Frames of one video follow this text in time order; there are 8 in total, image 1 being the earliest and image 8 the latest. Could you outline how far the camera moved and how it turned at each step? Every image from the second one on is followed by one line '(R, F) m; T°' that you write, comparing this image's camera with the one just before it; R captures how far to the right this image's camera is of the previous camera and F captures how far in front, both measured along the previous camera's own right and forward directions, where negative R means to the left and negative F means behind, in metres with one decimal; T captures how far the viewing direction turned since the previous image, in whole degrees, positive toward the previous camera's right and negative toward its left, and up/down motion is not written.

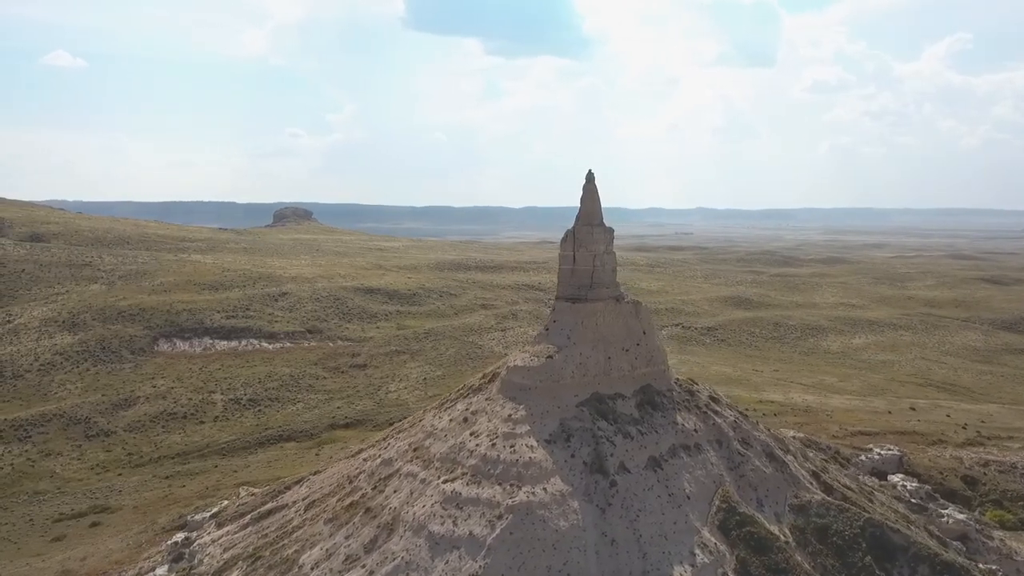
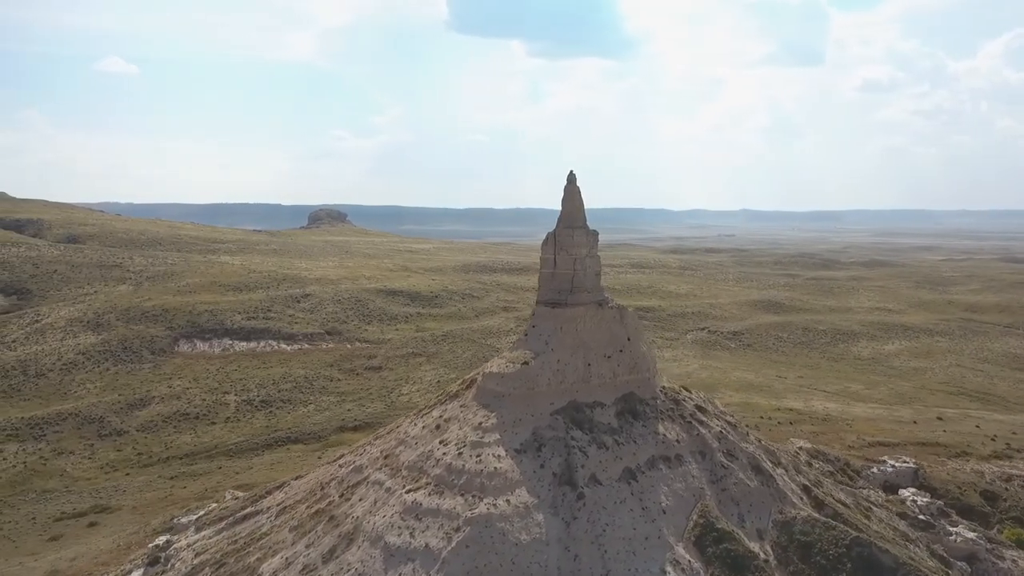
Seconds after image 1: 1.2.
(+1.6, +0.6) m; -3°
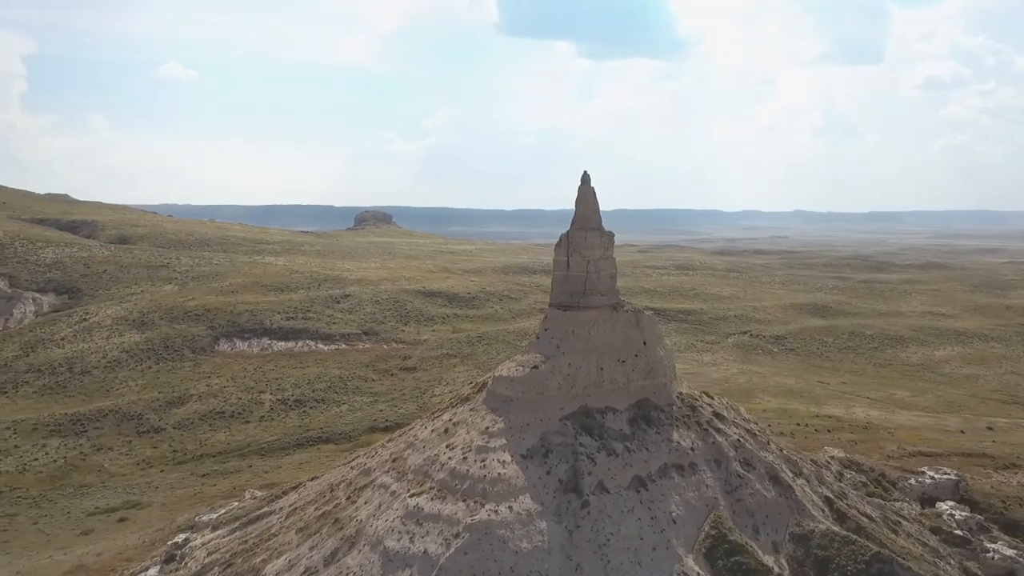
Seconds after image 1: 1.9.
(+0.9, +0.3) m; -3°
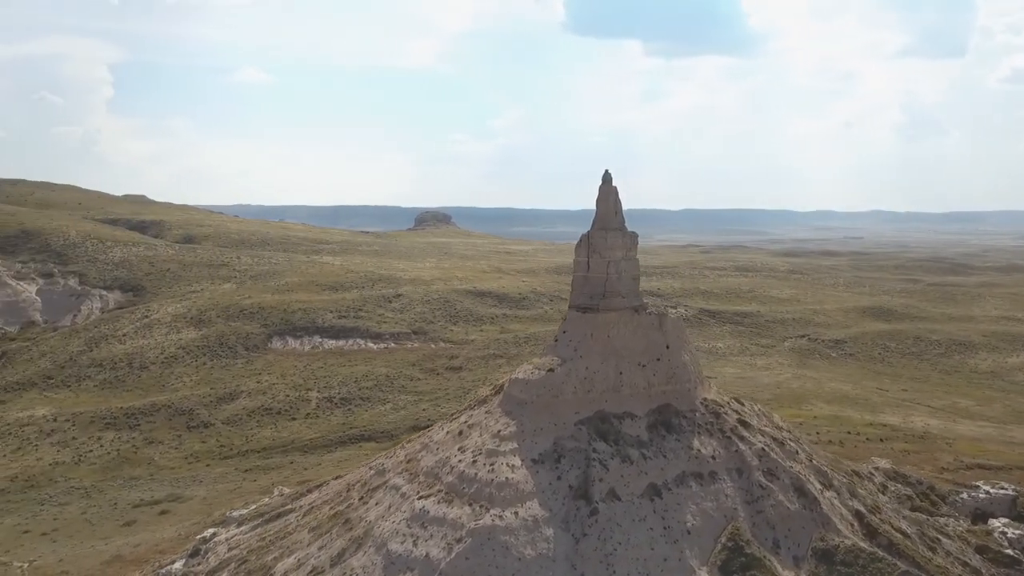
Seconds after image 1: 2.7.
(+1.1, +0.3) m; -5°
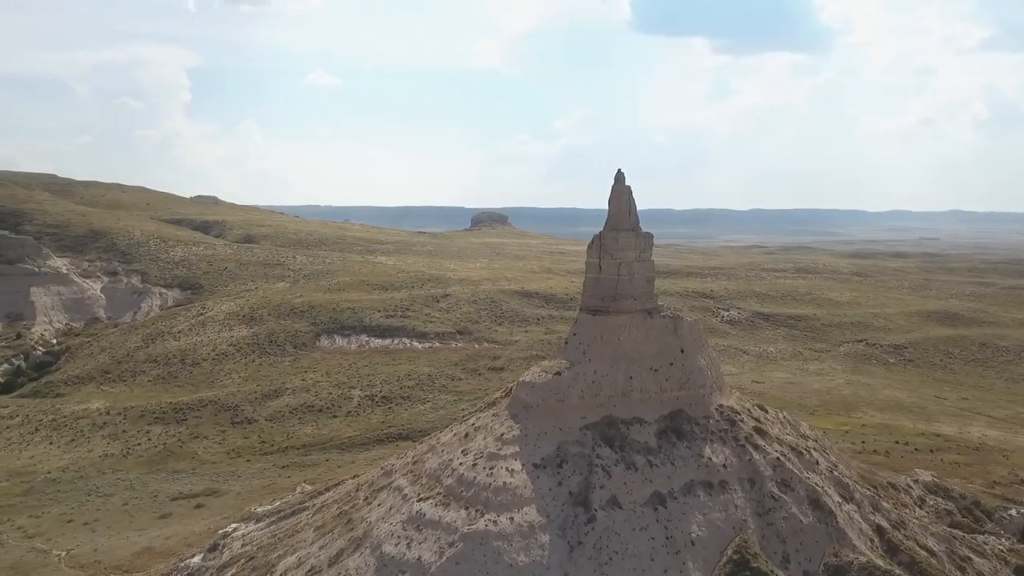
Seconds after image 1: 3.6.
(+1.3, +0.3) m; -5°
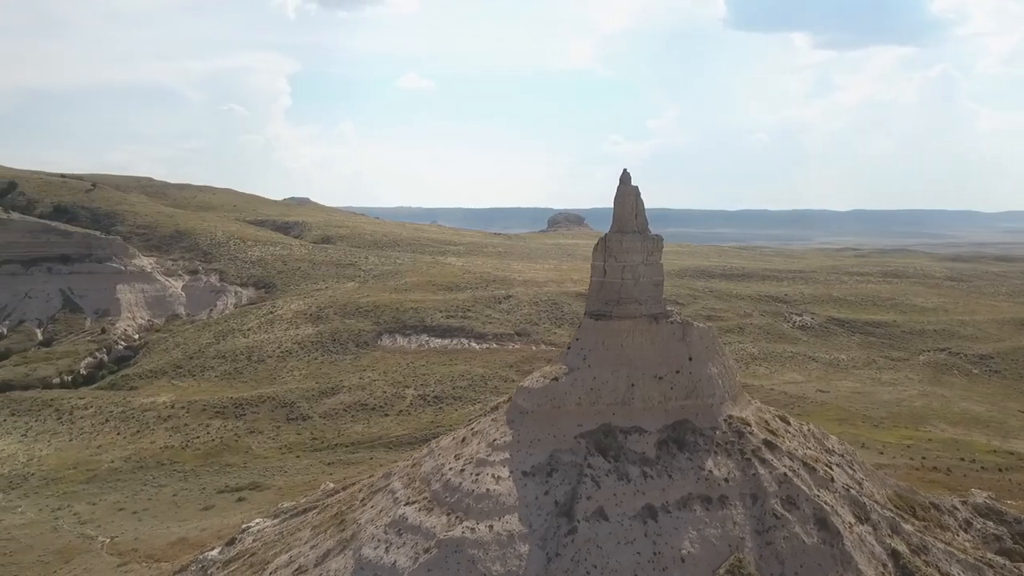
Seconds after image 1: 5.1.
(+2.0, +0.4) m; -6°
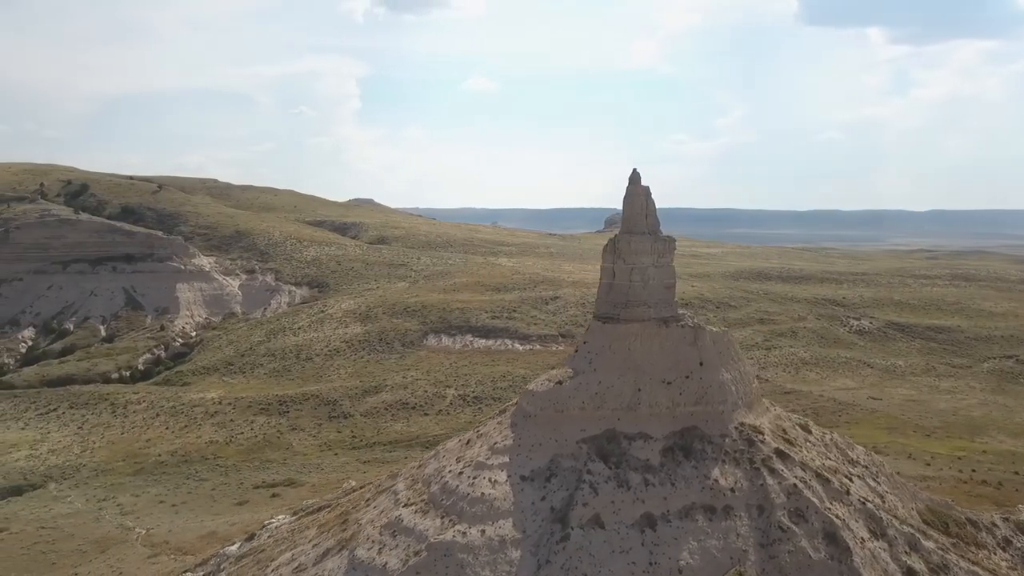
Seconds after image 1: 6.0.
(+1.3, +0.3) m; -5°
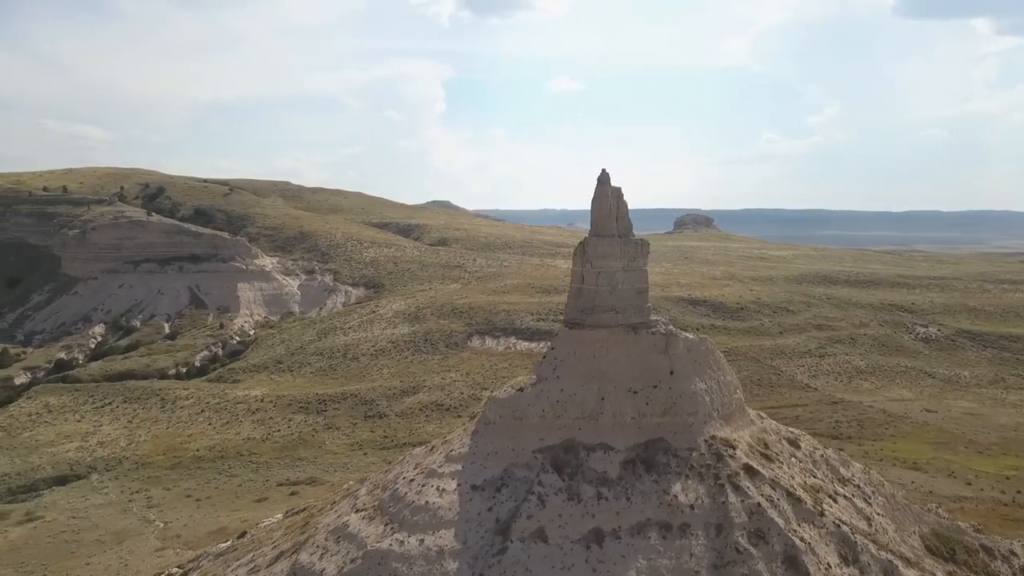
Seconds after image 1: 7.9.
(+2.5, +0.6) m; -6°
